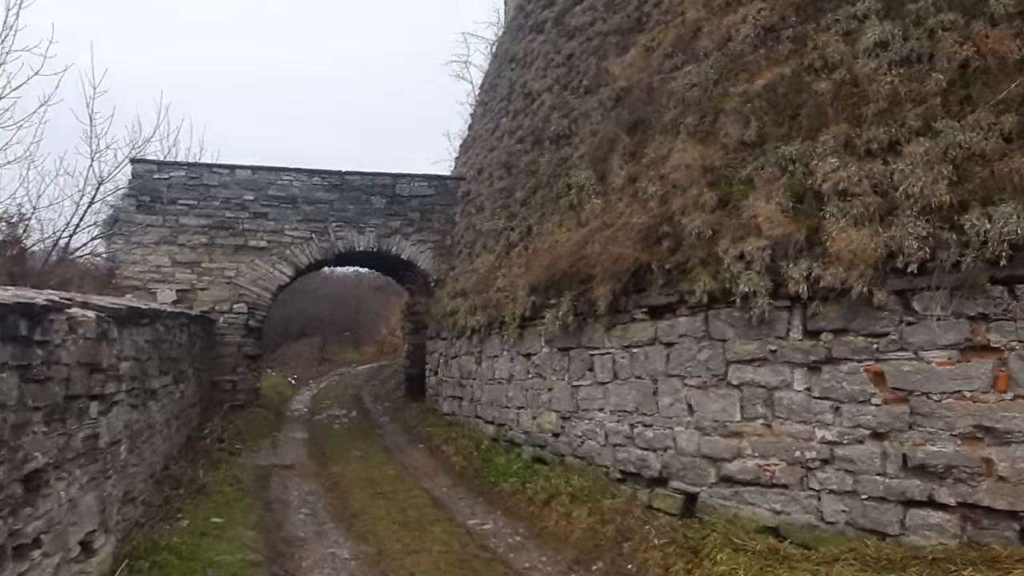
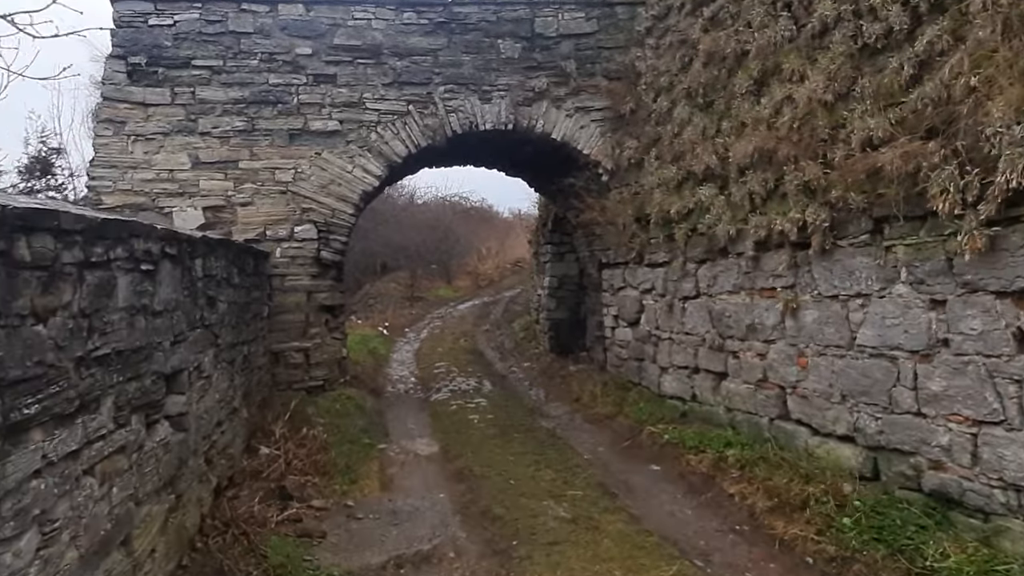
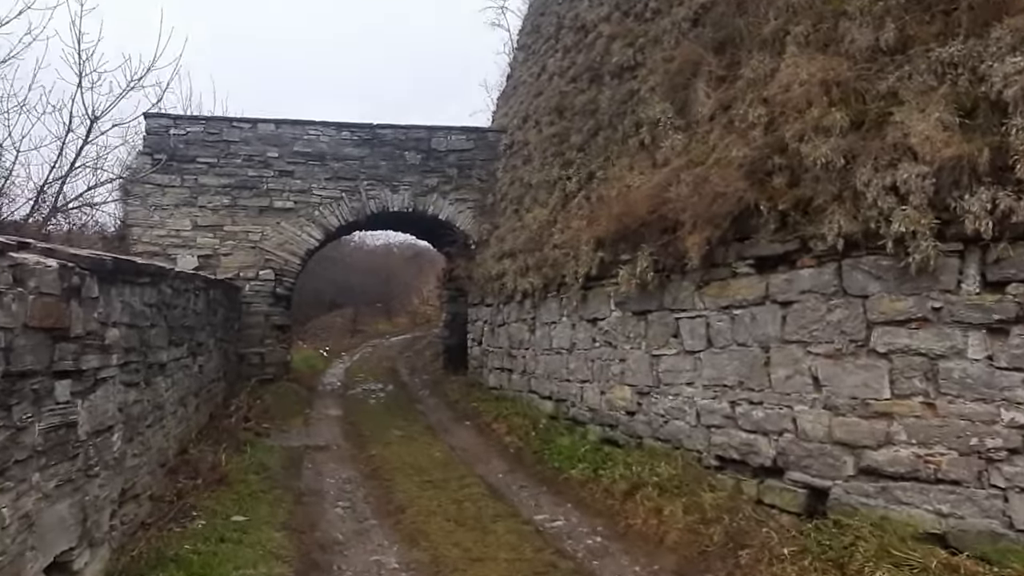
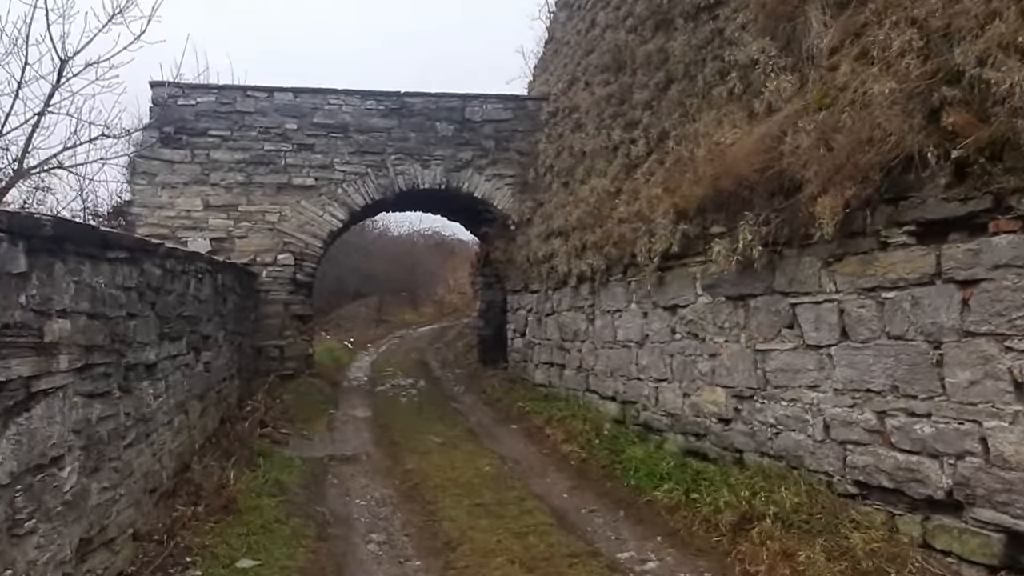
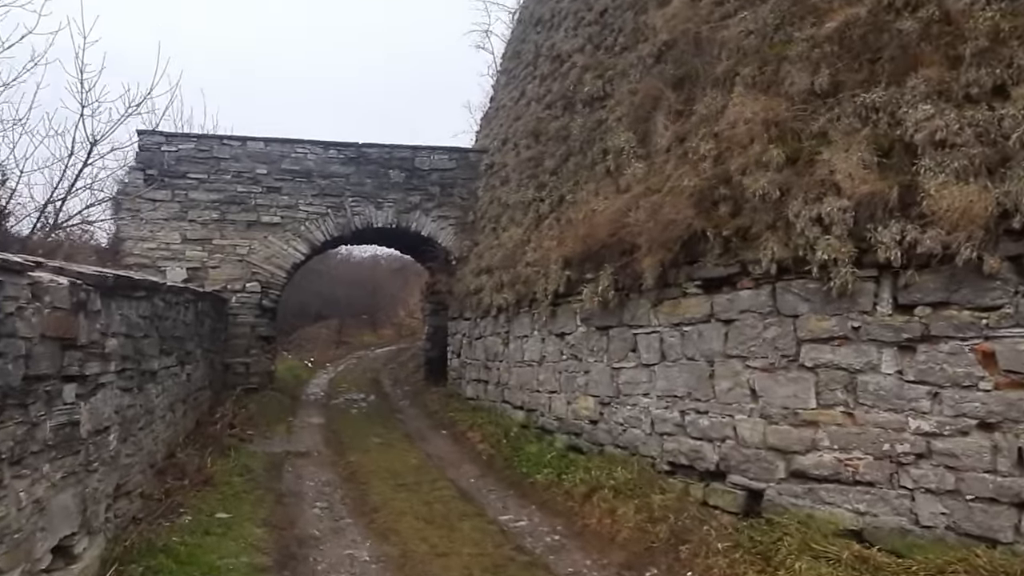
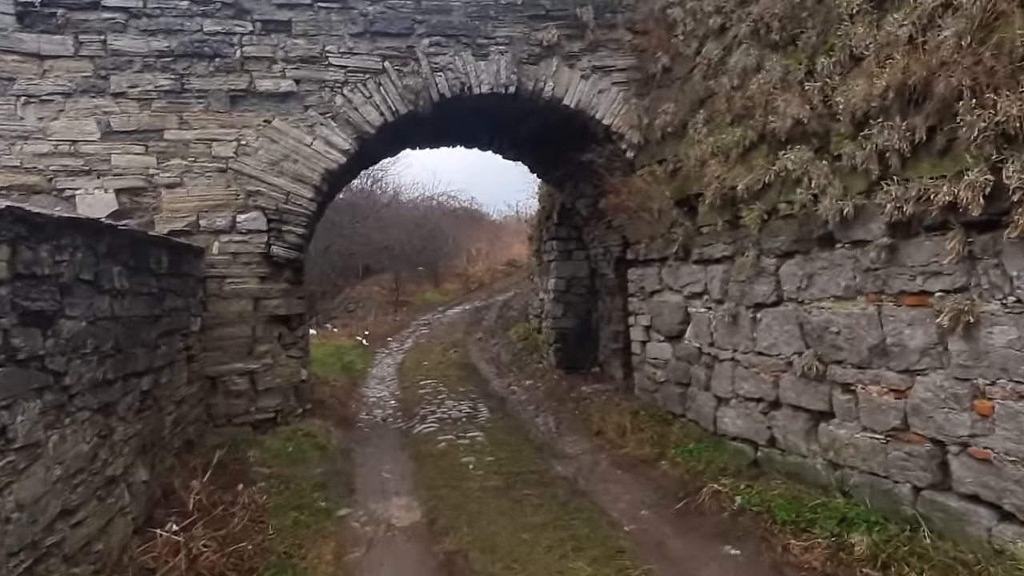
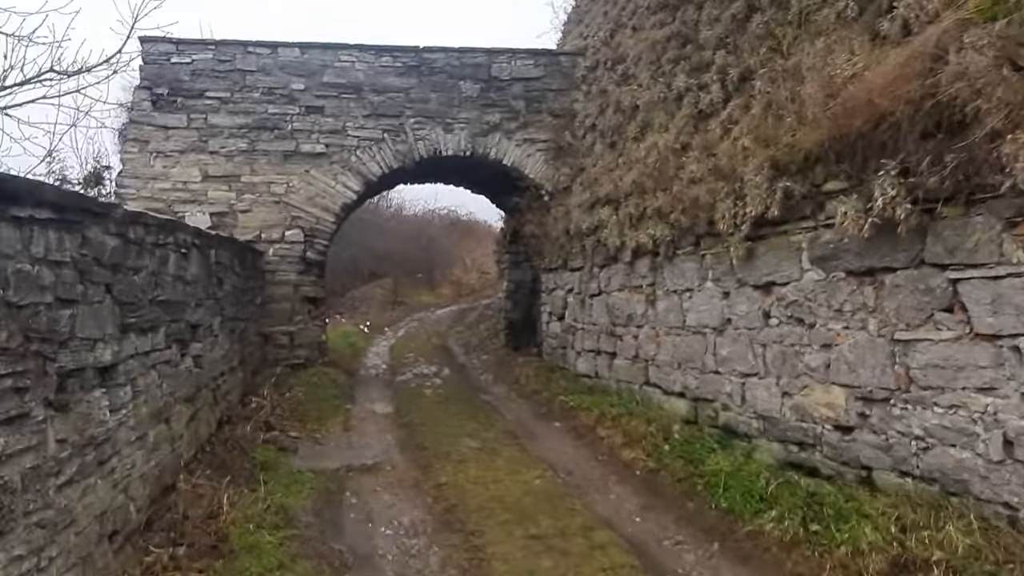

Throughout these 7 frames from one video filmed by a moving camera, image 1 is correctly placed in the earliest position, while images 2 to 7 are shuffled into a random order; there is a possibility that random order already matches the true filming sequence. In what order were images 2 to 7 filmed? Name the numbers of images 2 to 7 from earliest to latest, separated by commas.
5, 3, 4, 7, 2, 6
